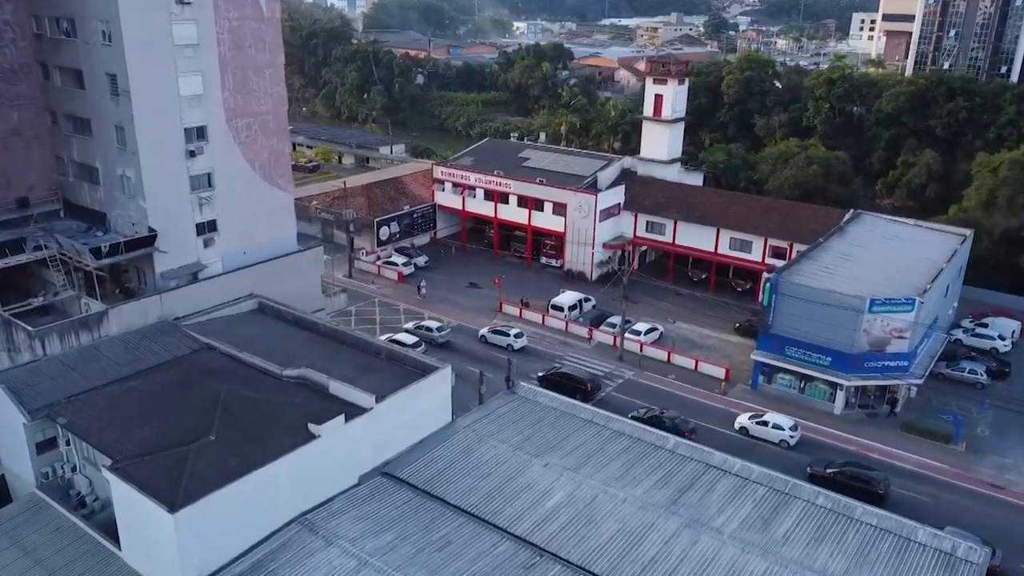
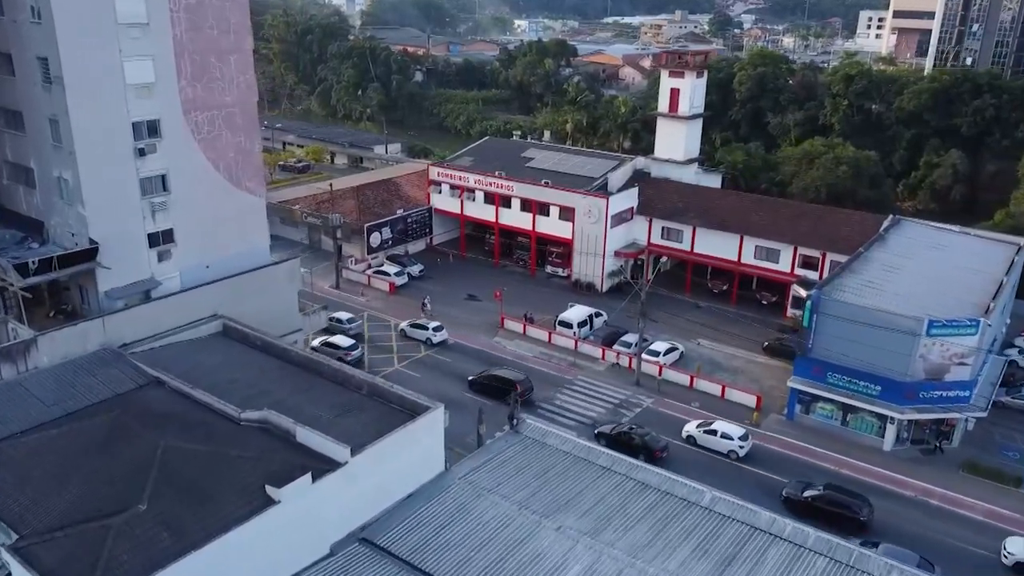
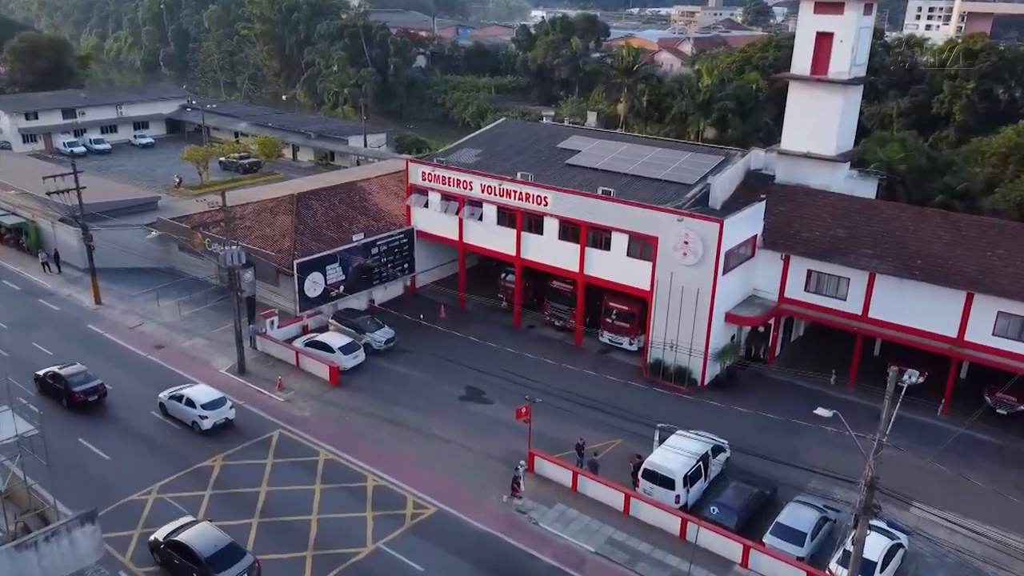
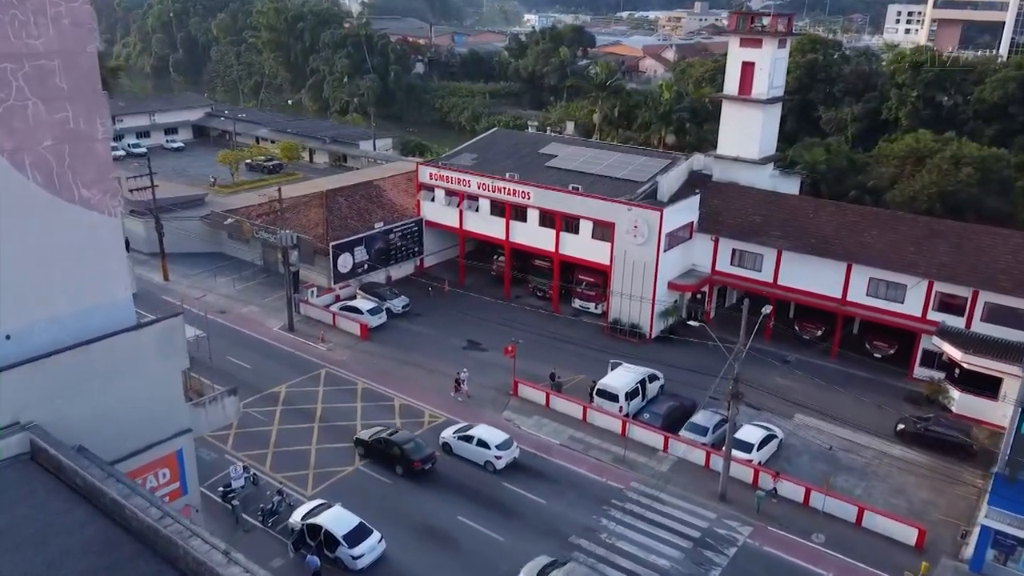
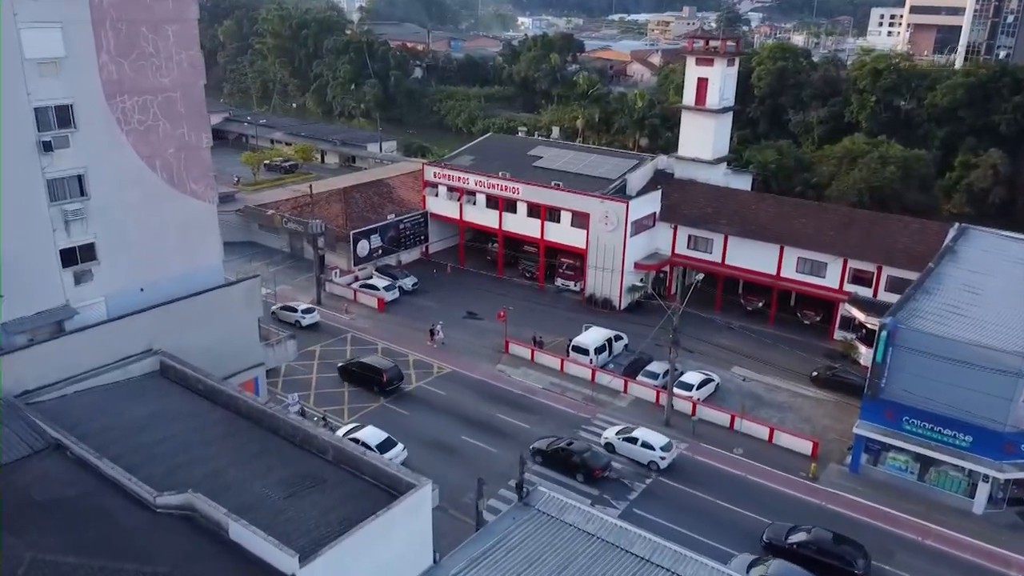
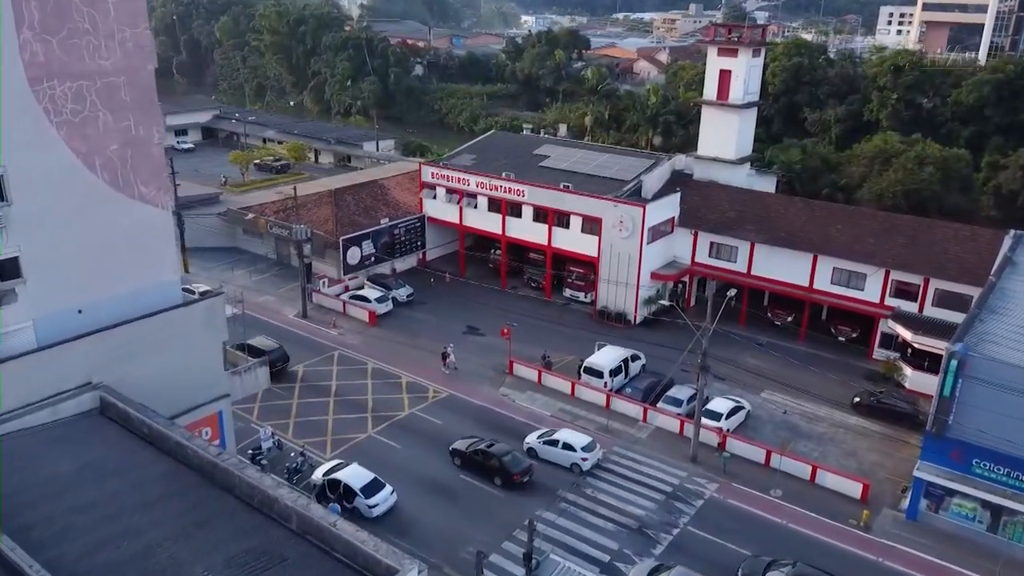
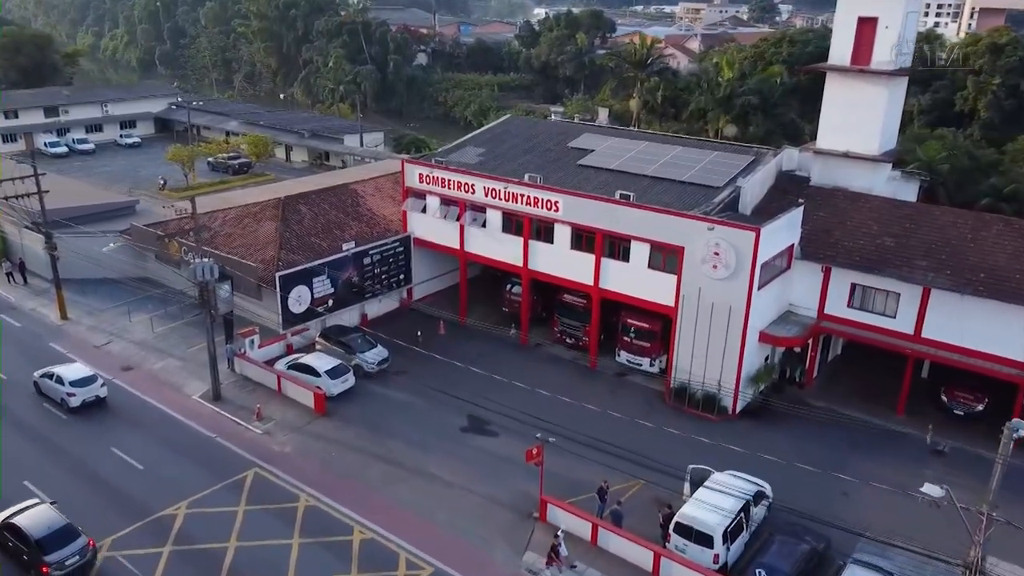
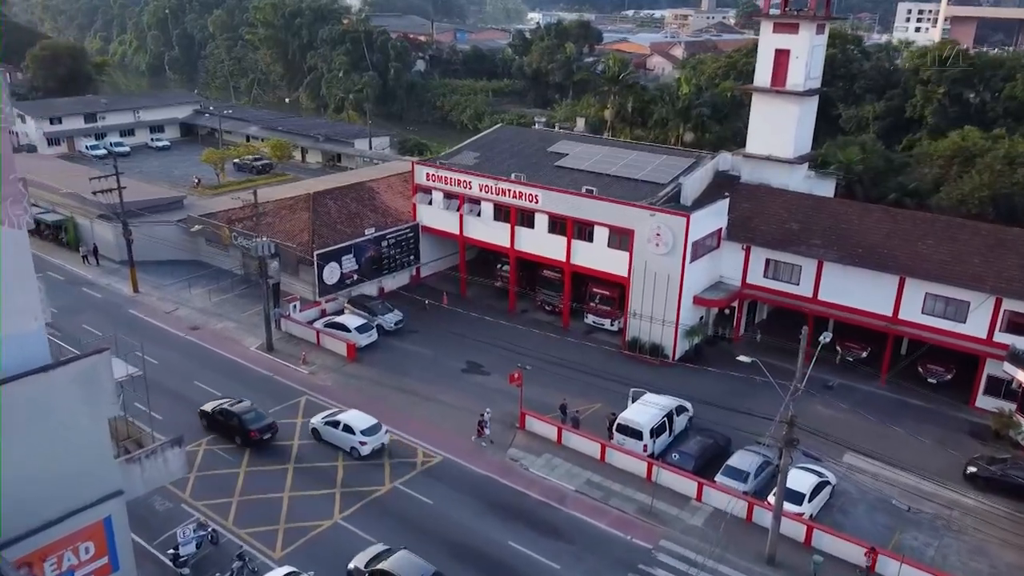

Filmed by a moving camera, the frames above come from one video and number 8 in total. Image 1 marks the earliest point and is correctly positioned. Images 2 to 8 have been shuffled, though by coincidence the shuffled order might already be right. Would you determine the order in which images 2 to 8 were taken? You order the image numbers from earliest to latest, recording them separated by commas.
2, 5, 6, 4, 8, 3, 7
